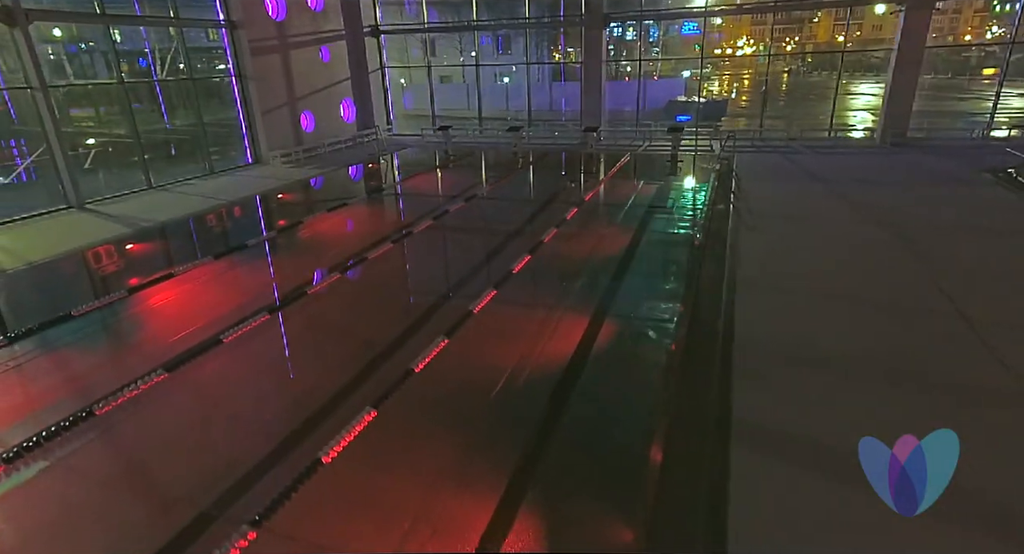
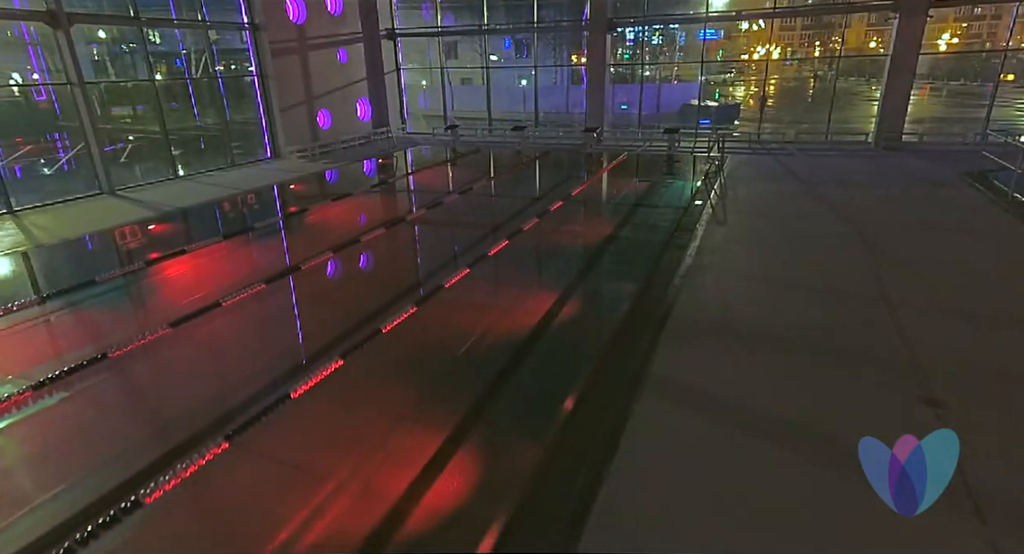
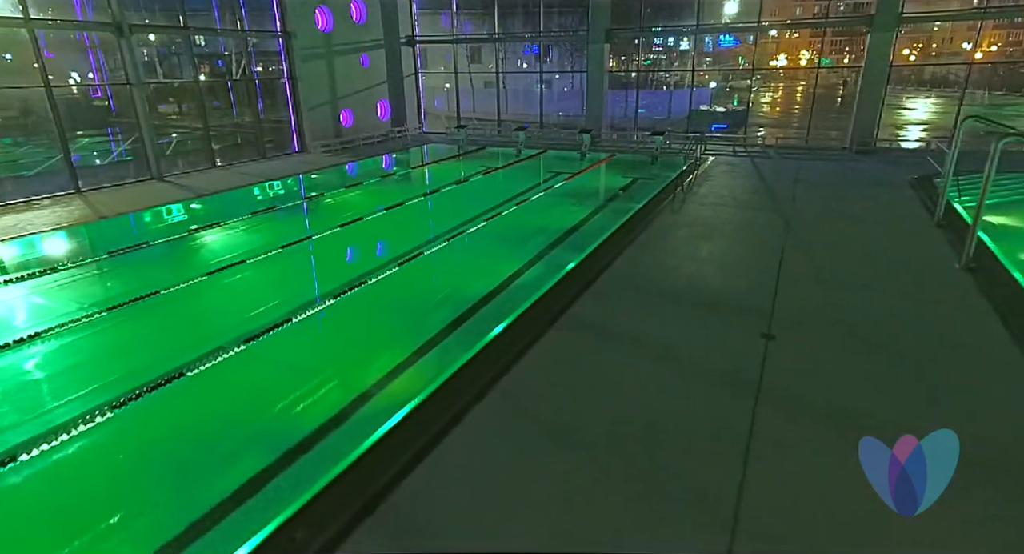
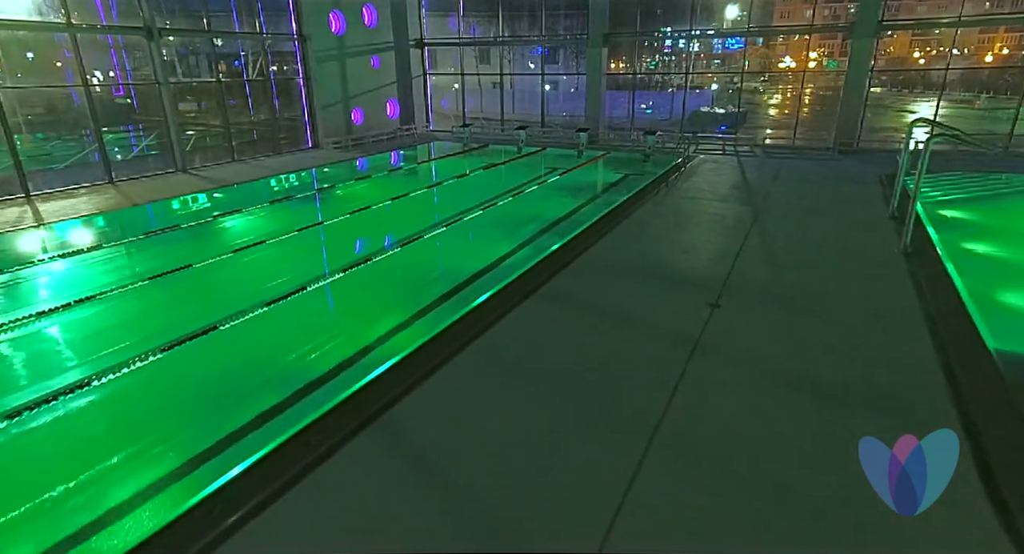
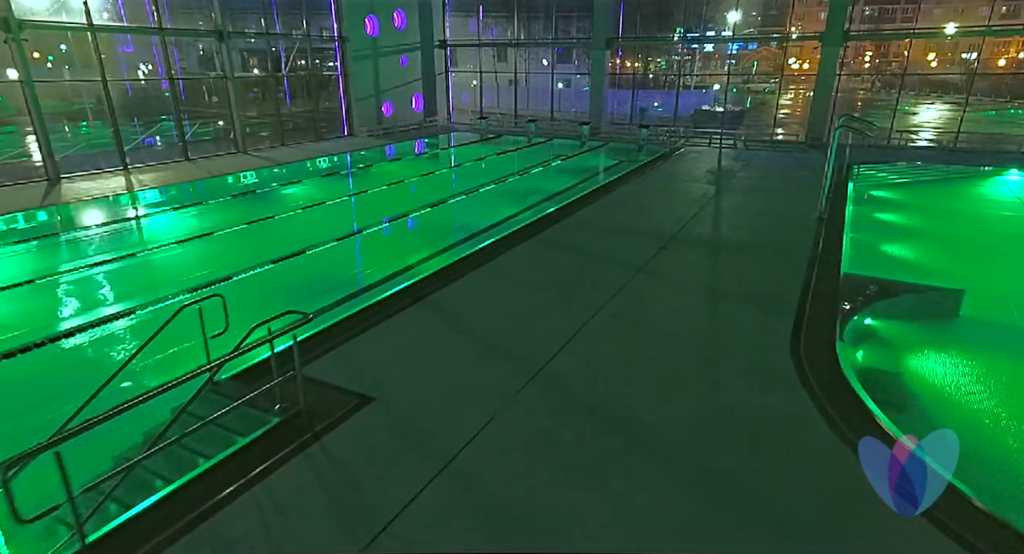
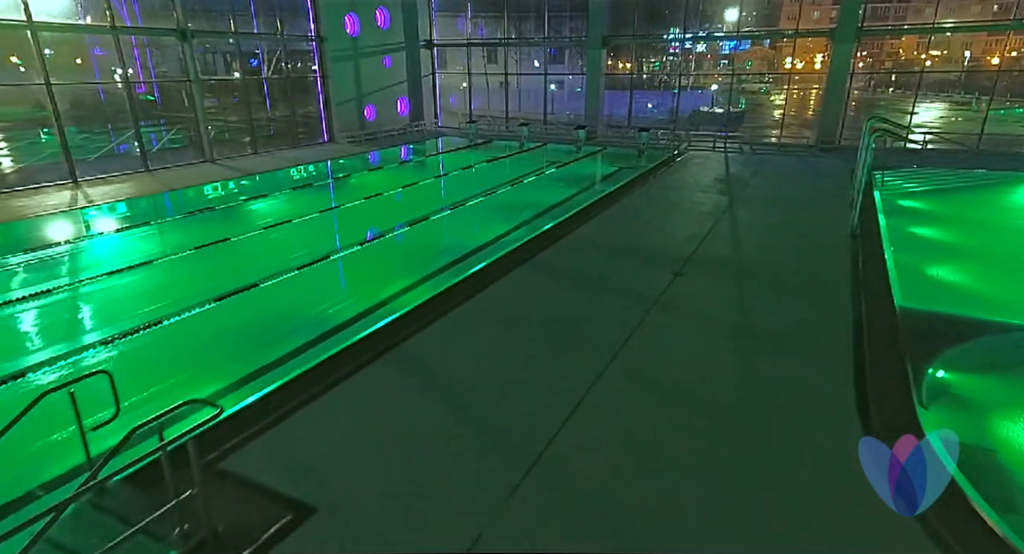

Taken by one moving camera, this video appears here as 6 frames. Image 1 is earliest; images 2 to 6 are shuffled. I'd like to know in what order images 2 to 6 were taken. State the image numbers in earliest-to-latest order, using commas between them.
2, 3, 4, 6, 5
